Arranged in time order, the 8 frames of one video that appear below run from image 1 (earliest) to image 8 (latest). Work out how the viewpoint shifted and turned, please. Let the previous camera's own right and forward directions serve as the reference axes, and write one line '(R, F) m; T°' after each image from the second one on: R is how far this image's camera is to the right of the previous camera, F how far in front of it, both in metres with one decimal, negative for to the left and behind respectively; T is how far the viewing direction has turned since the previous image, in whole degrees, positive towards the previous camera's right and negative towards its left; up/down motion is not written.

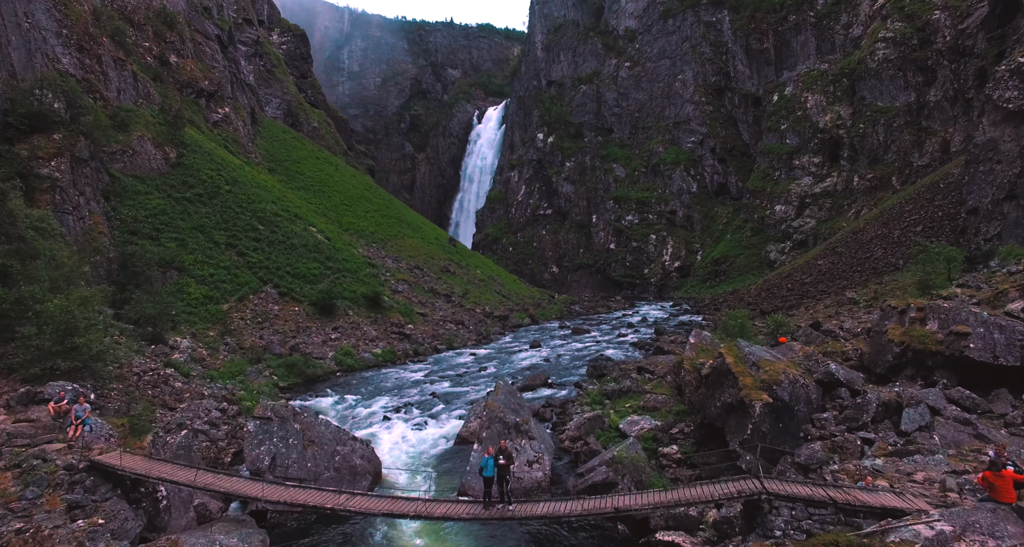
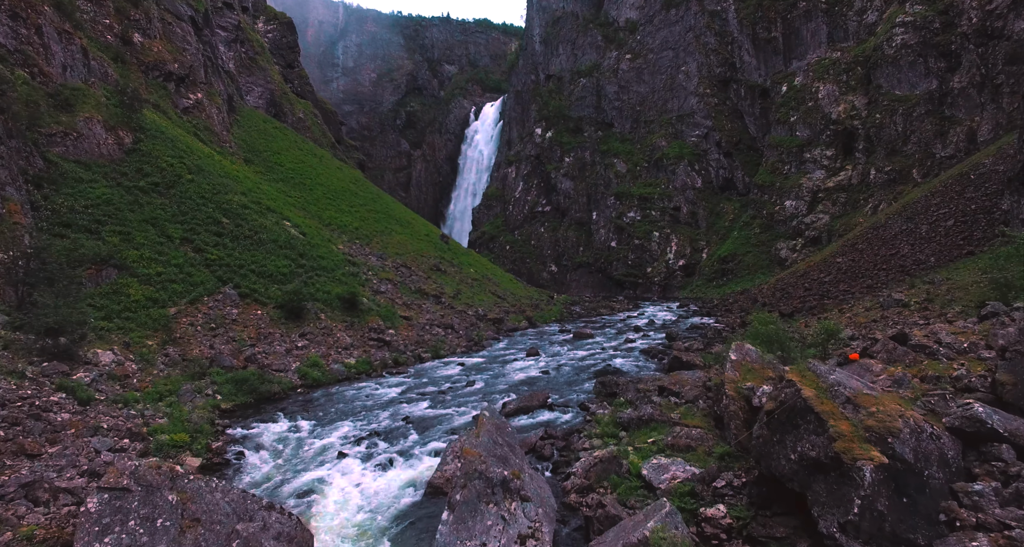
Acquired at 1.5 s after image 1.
(+0.2, +2.3) m; 0°
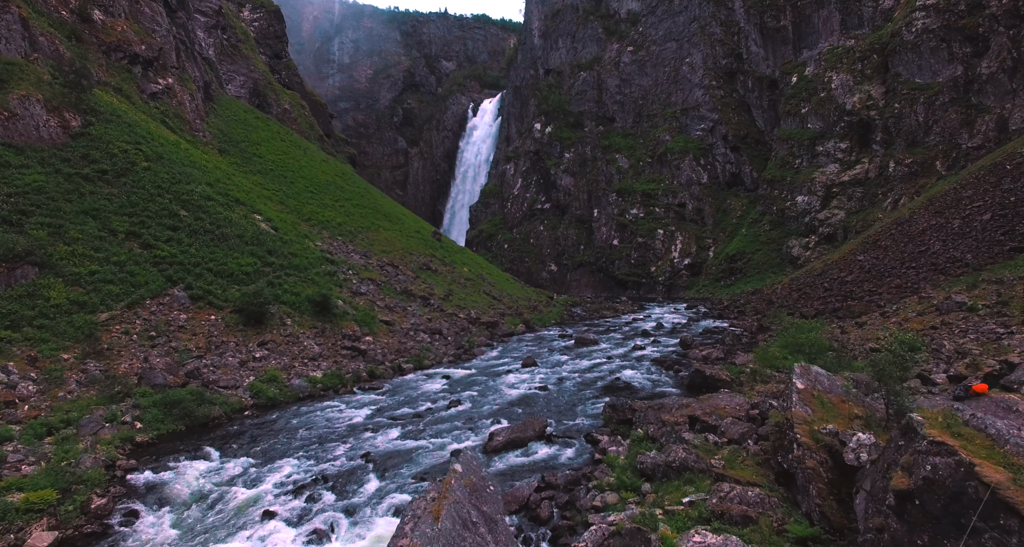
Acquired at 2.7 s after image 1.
(+0.2, +2.2) m; 0°
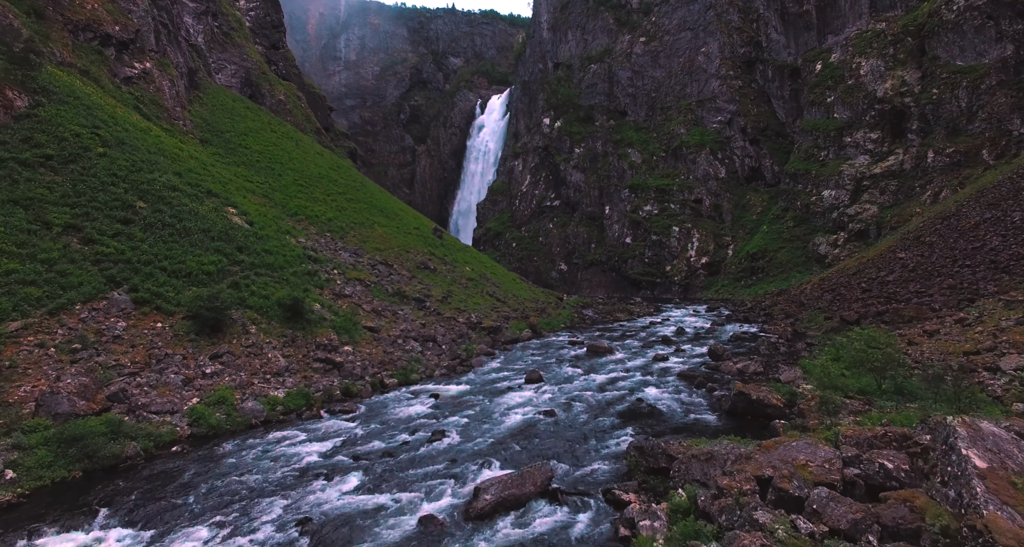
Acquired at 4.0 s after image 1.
(+0.2, +2.3) m; -1°
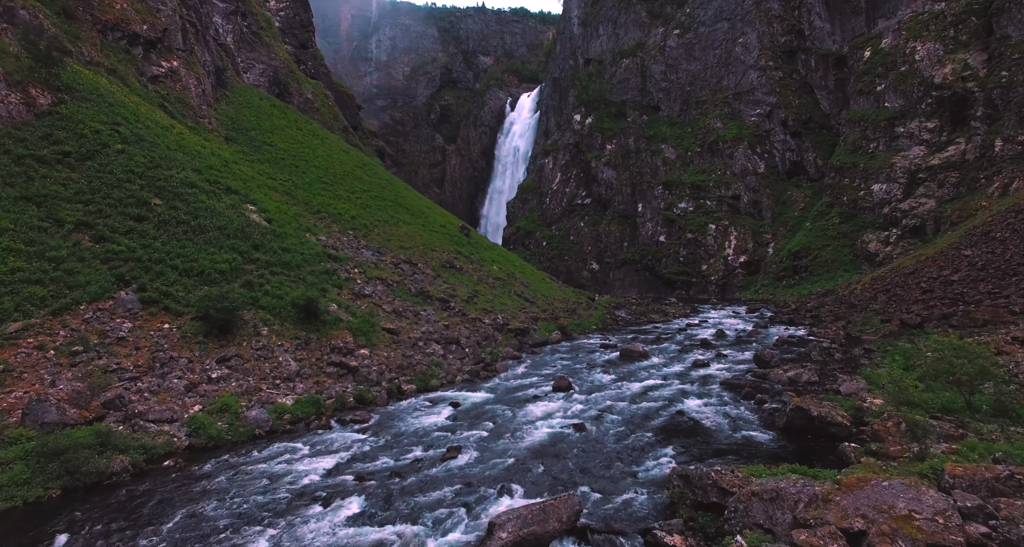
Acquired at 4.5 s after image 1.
(+0.1, +1.1) m; -3°
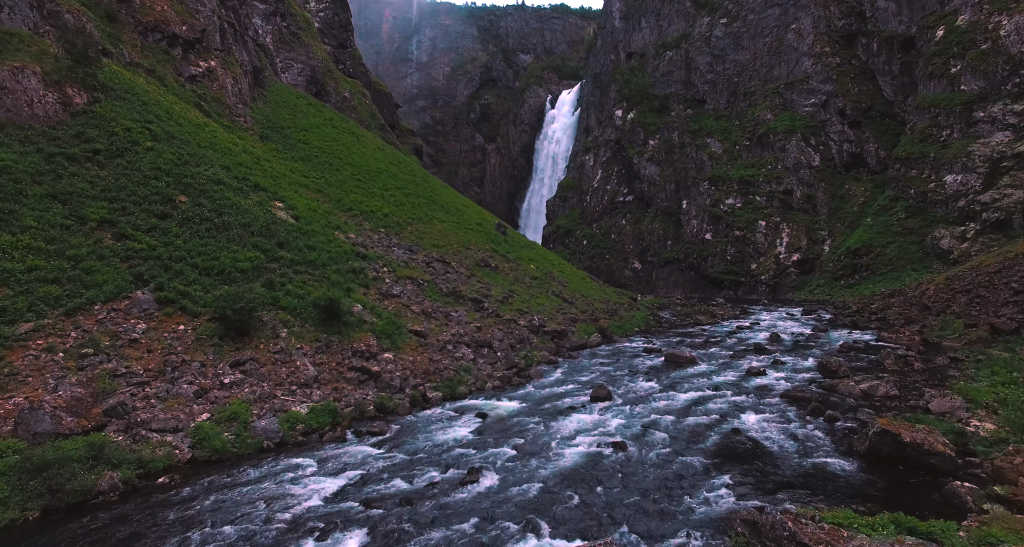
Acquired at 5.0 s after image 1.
(+0.1, +1.1) m; -5°
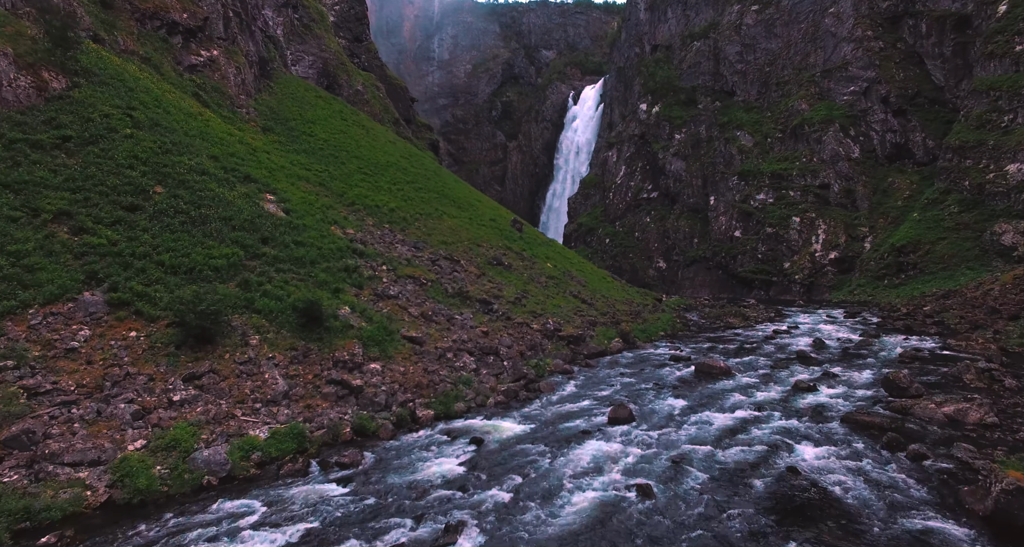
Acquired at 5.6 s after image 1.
(+0.4, +1.8) m; -3°
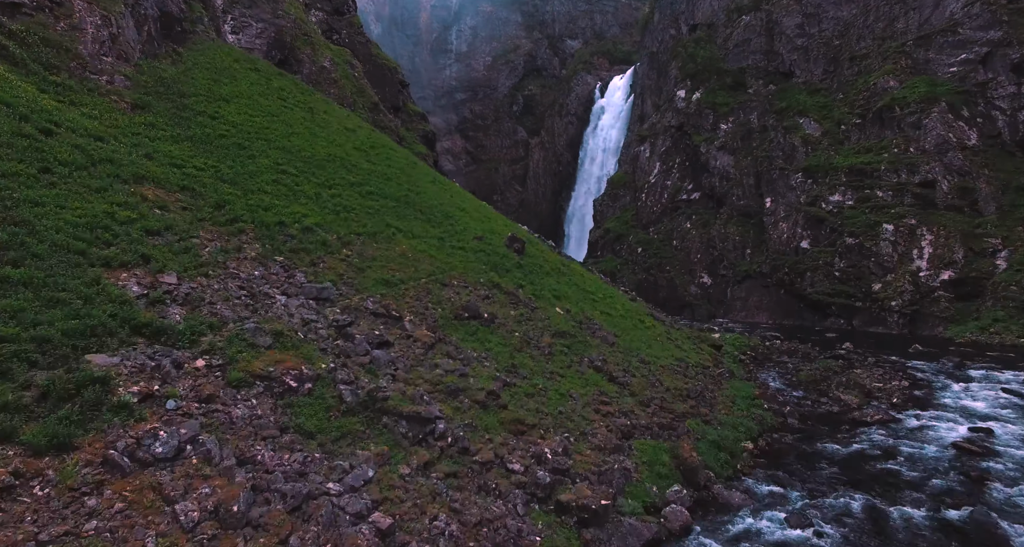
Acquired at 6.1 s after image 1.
(+1.3, +8.8) m; -3°
